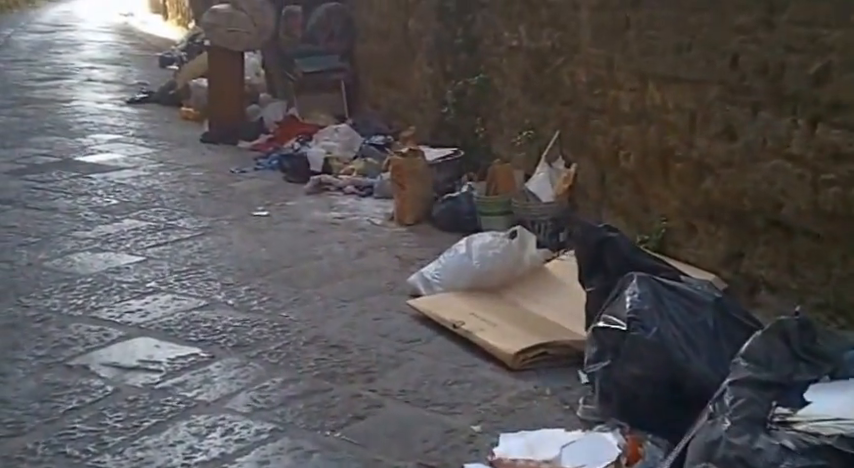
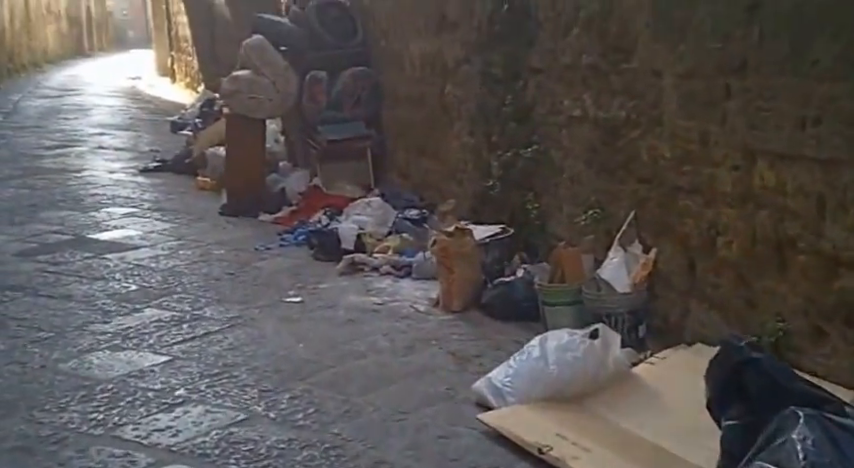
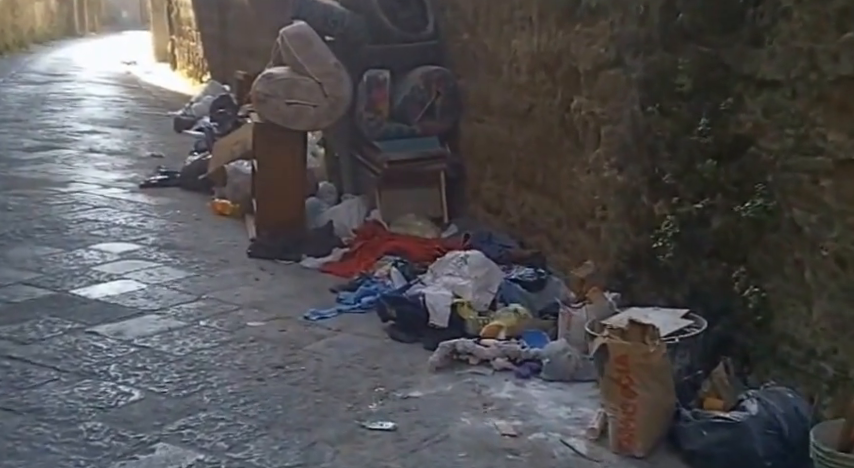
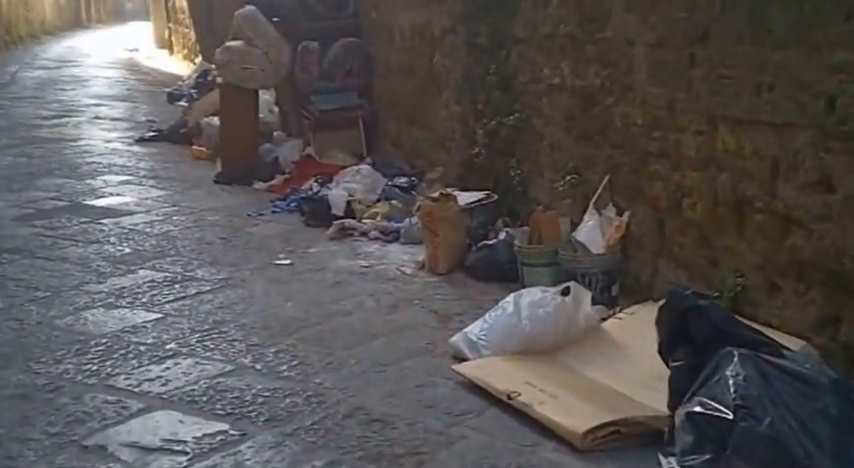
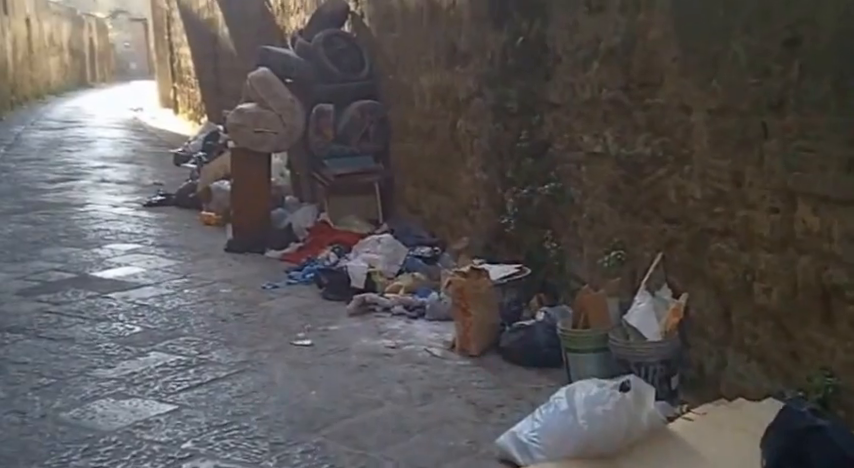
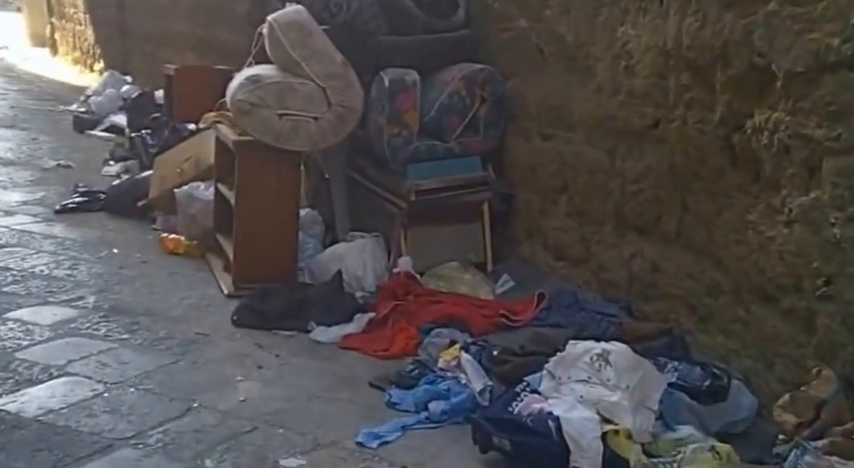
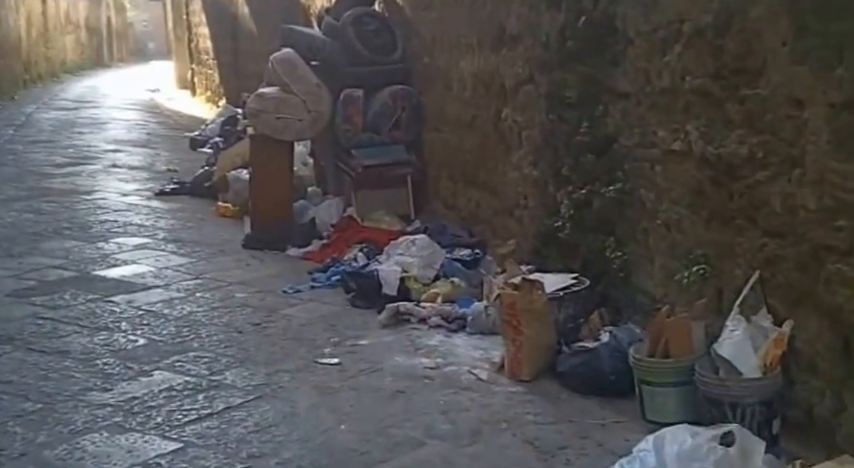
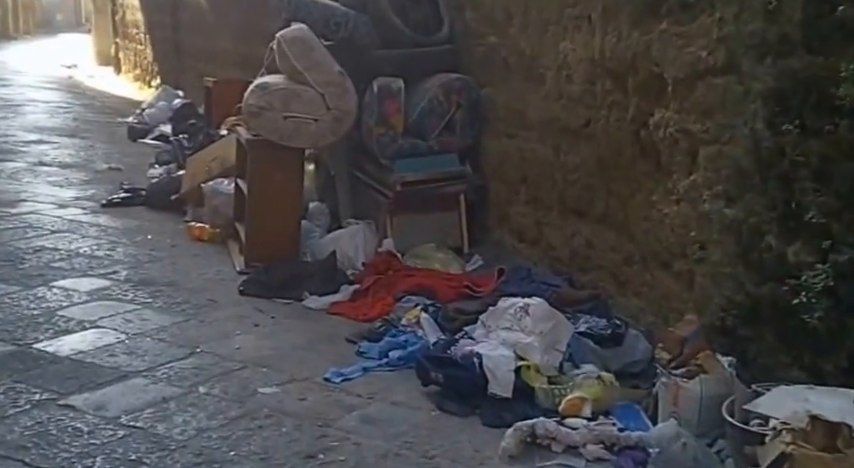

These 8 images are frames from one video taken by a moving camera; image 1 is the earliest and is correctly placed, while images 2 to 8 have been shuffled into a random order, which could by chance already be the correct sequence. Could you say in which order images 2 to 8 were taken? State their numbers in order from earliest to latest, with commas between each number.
4, 2, 5, 7, 3, 8, 6
